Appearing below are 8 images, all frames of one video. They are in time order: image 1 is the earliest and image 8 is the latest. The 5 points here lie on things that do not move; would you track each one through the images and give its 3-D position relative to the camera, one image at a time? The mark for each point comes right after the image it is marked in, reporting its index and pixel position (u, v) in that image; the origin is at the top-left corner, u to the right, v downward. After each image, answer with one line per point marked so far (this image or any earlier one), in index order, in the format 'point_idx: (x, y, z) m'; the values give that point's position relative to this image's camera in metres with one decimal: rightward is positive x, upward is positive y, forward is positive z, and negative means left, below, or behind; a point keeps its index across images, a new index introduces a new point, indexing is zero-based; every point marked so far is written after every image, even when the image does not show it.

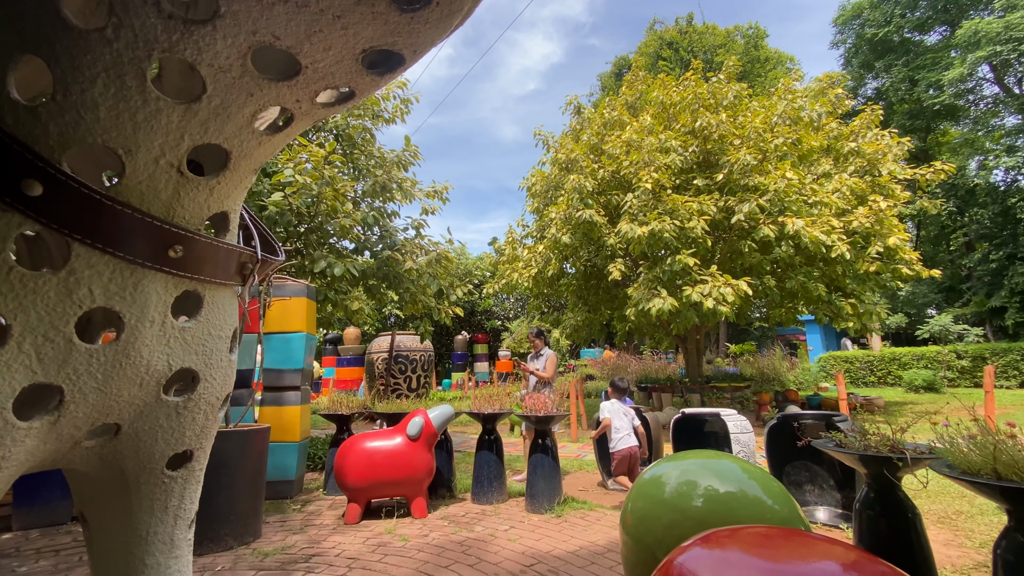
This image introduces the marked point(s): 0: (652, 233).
0: (+2.2, +0.9, +7.3) m
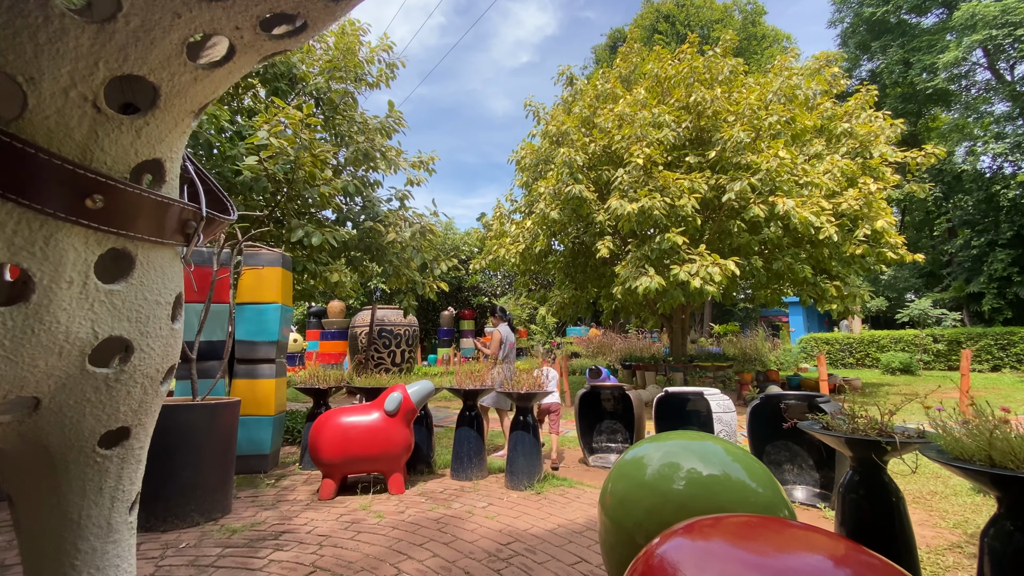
0: (+2.0, +1.2, +7.2) m
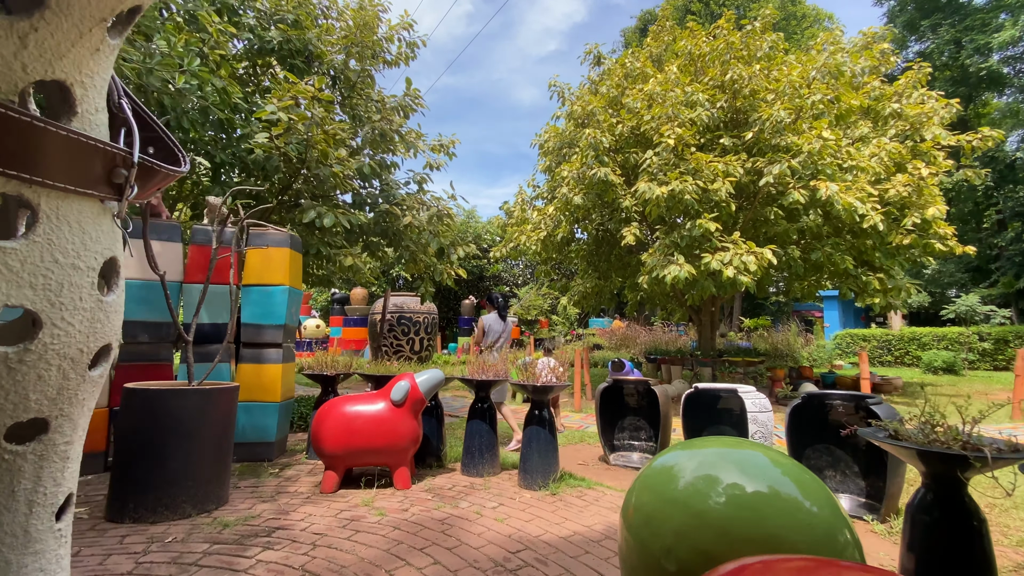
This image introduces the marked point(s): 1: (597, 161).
0: (+2.3, +1.4, +6.8) m
1: (+1.4, +2.1, +7.8) m
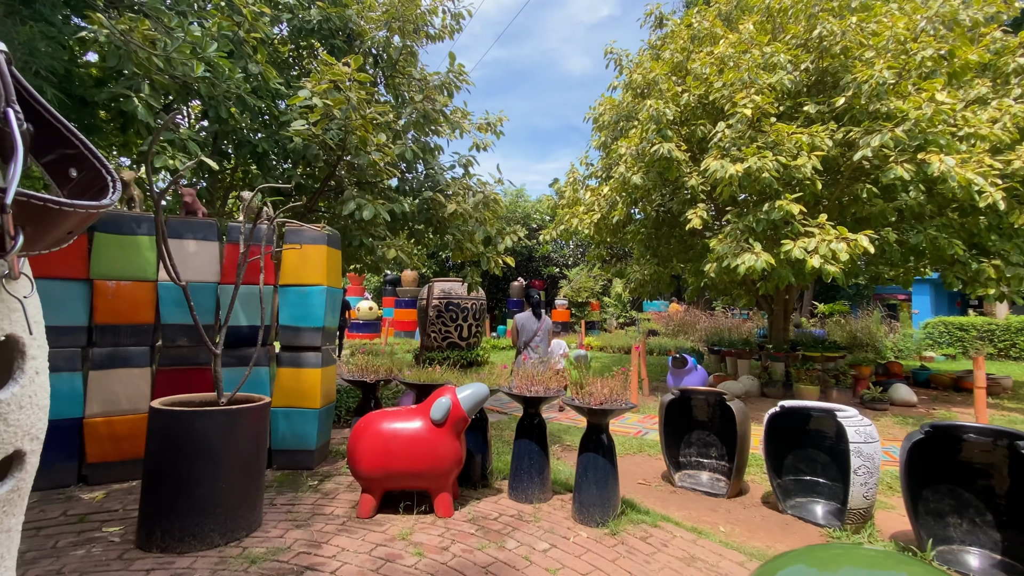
0: (+3.0, +1.5, +6.0) m
1: (+2.2, +2.3, +7.1) m
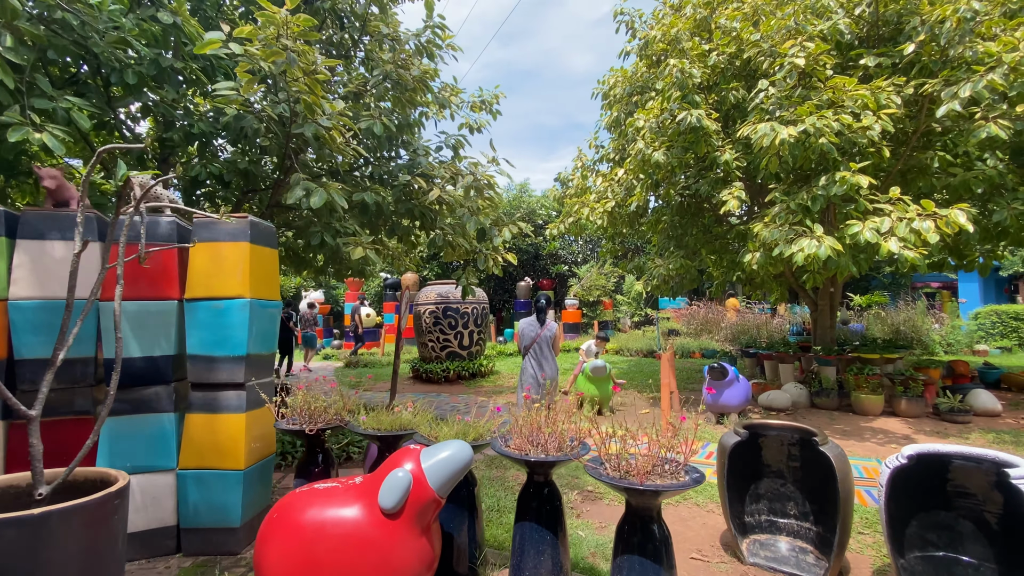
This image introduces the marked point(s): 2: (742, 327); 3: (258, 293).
0: (+2.9, +1.5, +4.8) m
1: (+2.1, +2.3, +5.9) m
2: (+5.5, -1.0, +11.3) m
3: (-1.6, 0.0, +2.9) m
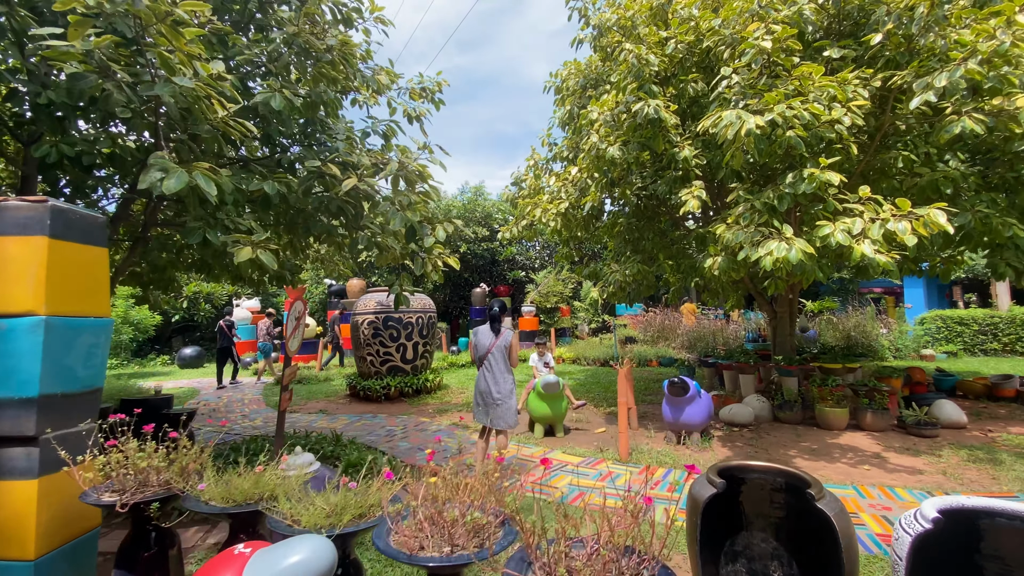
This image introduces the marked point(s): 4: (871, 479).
0: (+2.4, +1.5, +4.4) m
1: (+1.5, +2.3, +5.4) m
2: (+4.4, -1.1, +11.0) m
3: (-2.0, -0.1, +2.1) m
4: (+3.3, -1.8, +4.4) m
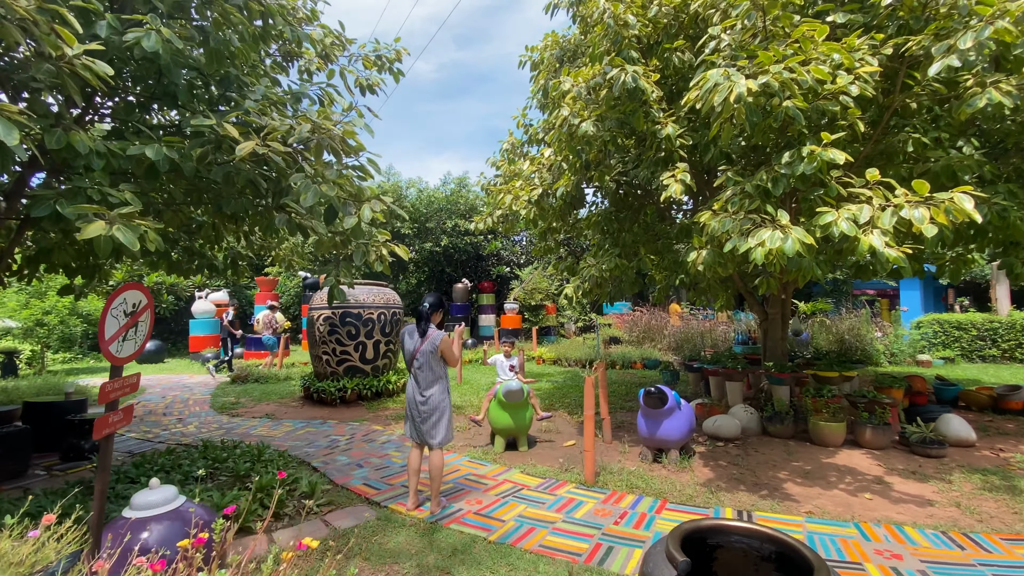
0: (+1.9, +1.5, +3.7) m
1: (+1.1, +2.3, +4.8) m
2: (+3.8, -1.1, +10.4) m
3: (-2.4, 0.0, +1.4) m
4: (+2.9, -1.8, +3.8) m
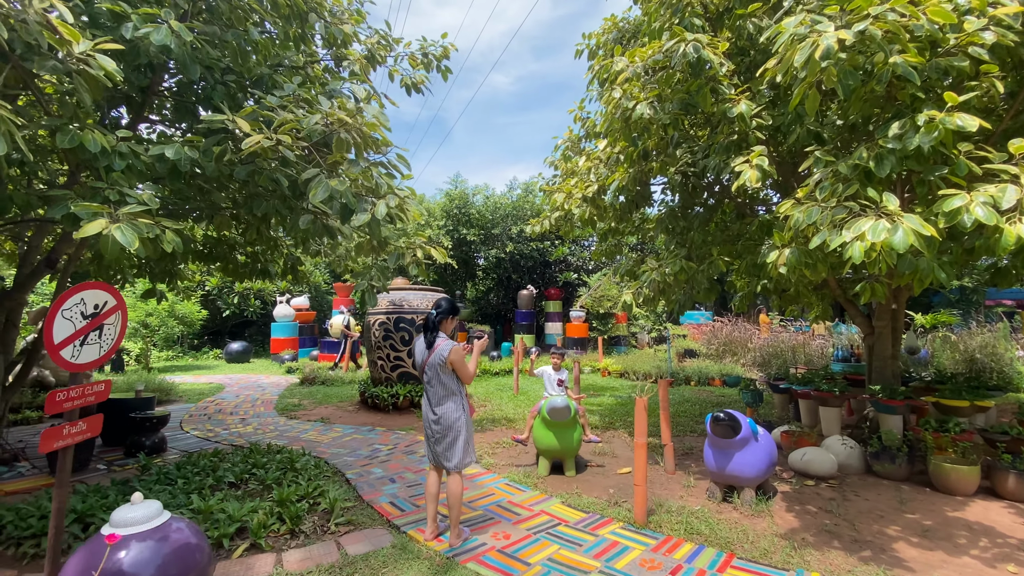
0: (+2.2, +1.5, +3.0) m
1: (+1.5, +2.2, +4.1) m
2: (+5.1, -1.2, +9.2) m
3: (-2.5, 0.0, +1.3) m
4: (+3.1, -1.8, +2.8) m
